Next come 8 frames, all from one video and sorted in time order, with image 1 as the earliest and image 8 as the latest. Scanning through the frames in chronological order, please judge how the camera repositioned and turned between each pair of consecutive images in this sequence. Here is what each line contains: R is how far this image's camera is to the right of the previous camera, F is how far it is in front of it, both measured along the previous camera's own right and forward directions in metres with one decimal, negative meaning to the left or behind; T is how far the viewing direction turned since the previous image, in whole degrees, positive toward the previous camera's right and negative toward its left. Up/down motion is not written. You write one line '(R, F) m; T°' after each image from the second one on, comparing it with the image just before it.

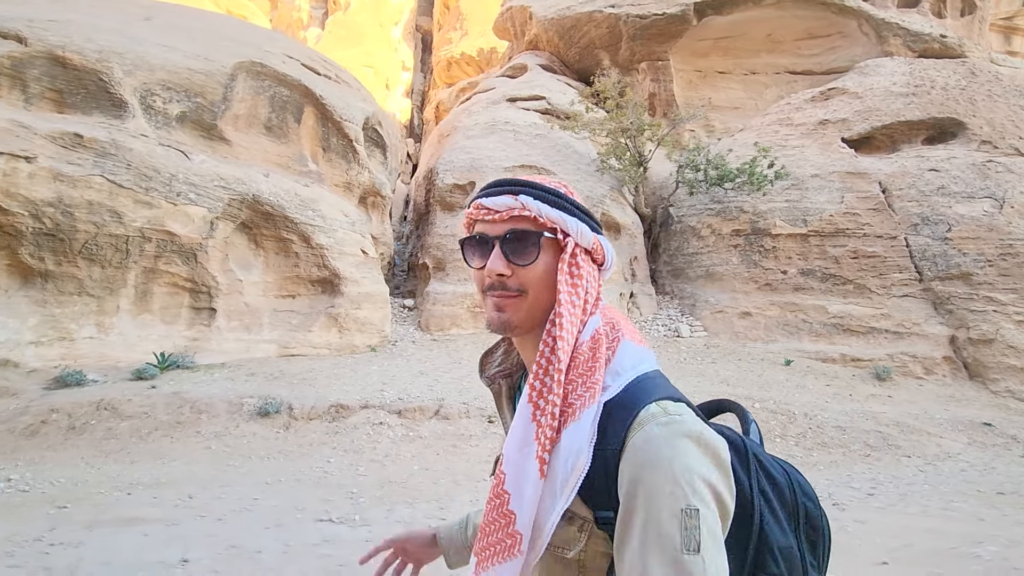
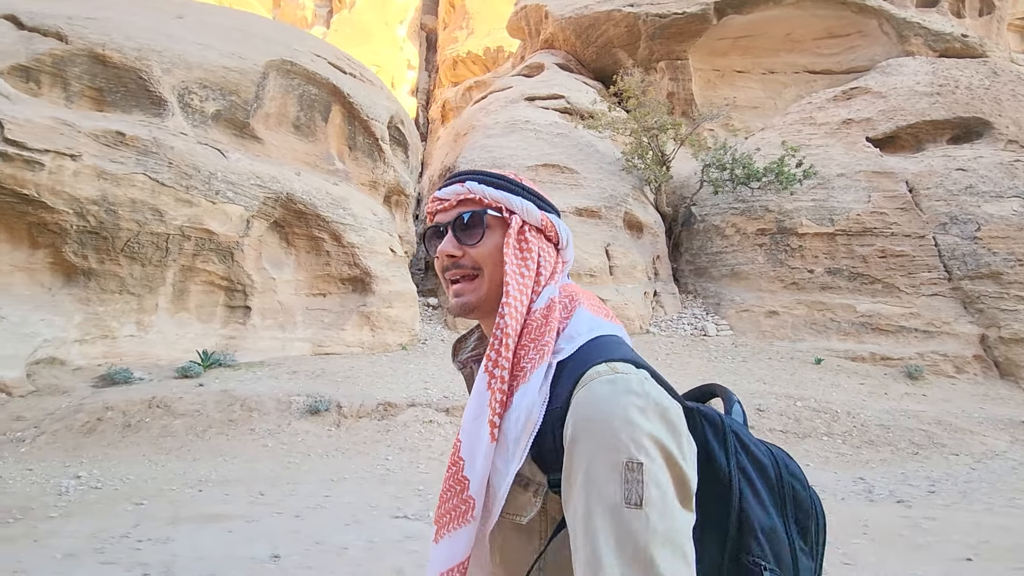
(-0.5, 0.0) m; 0°
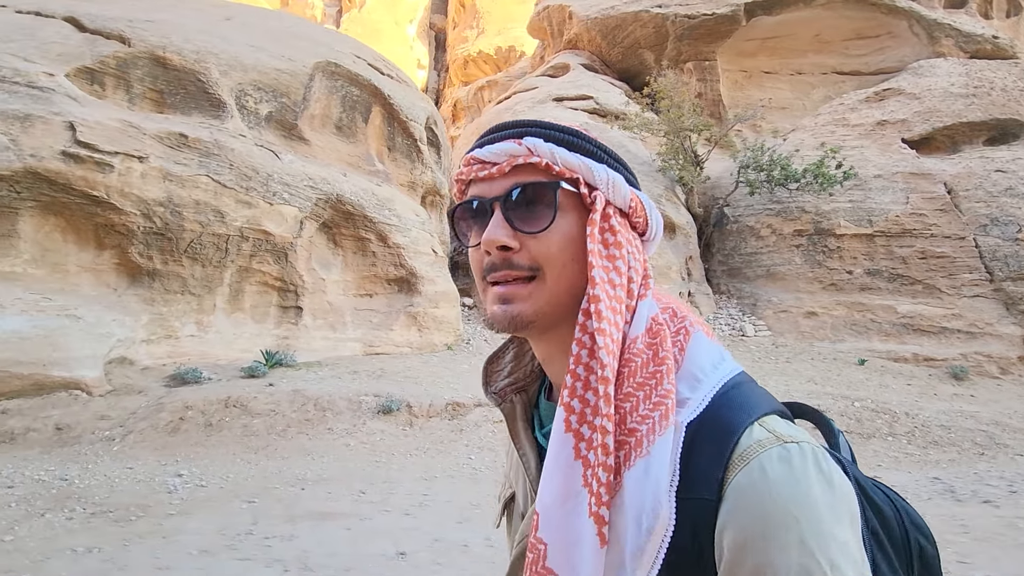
(-0.7, -0.1) m; 0°
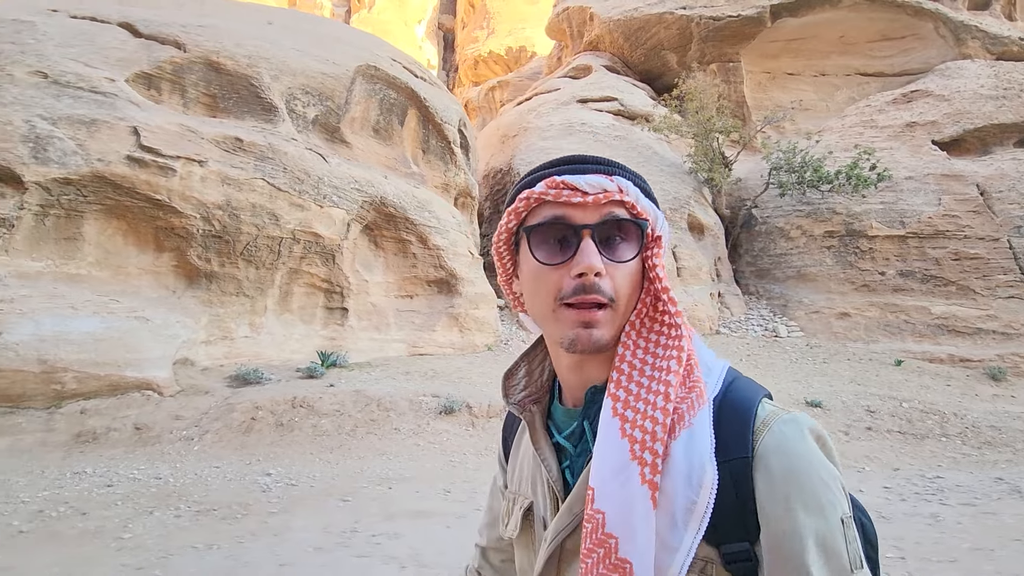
(-0.6, -0.1) m; 0°
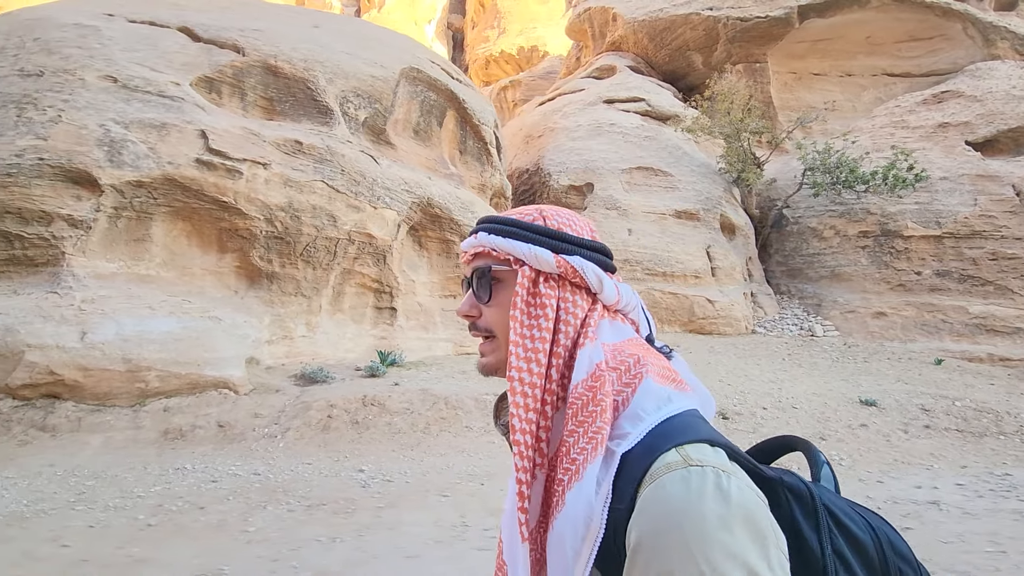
(-0.7, -0.1) m; 0°
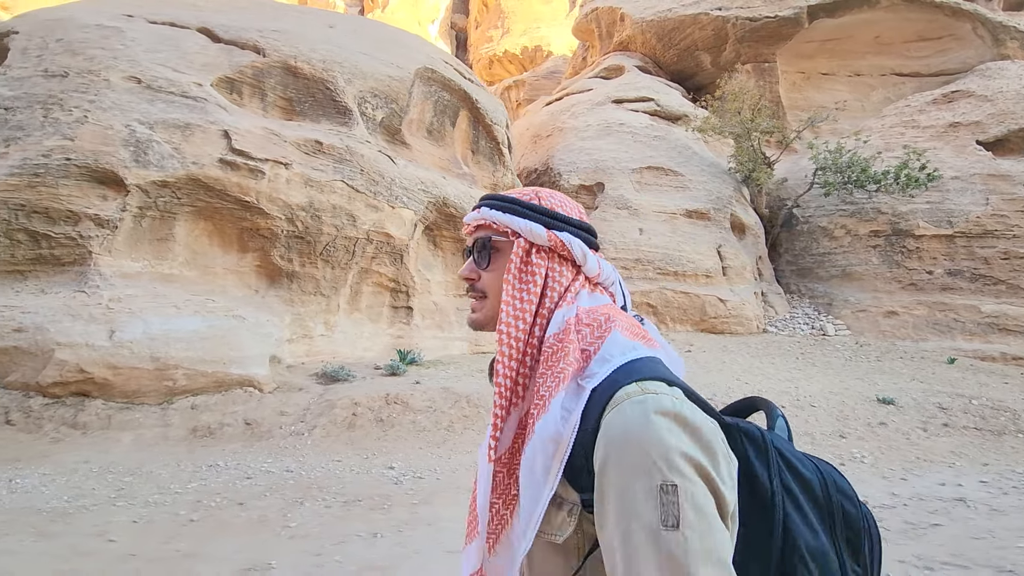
(-0.2, 0.0) m; 0°
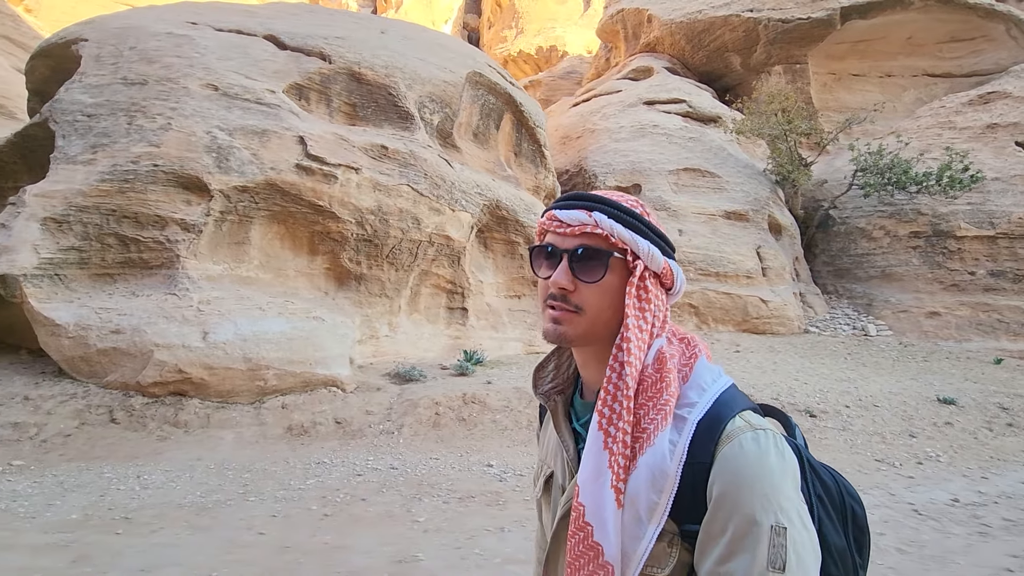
(-0.7, -0.1) m; 0°
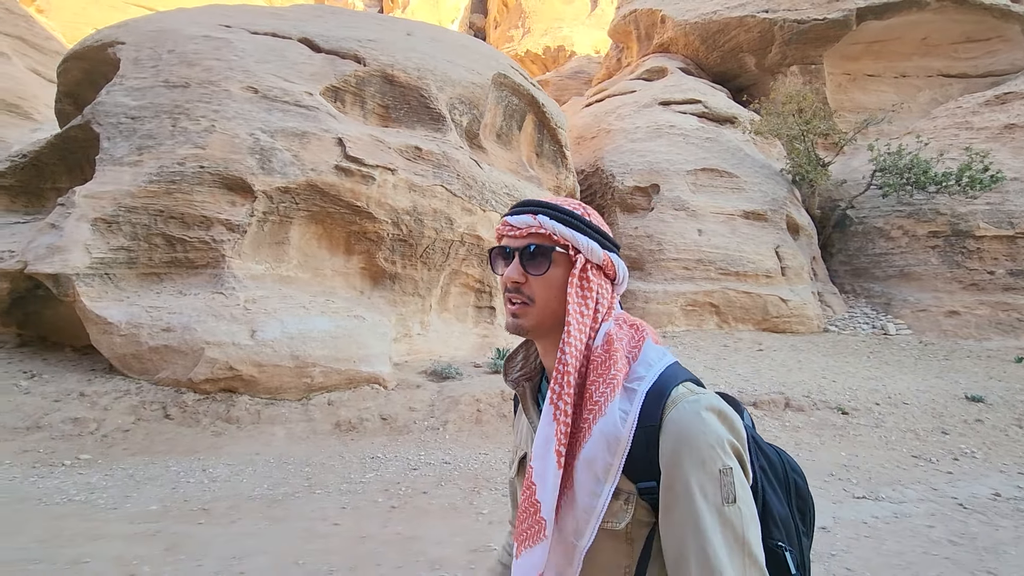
(-0.4, -0.1) m; 0°
